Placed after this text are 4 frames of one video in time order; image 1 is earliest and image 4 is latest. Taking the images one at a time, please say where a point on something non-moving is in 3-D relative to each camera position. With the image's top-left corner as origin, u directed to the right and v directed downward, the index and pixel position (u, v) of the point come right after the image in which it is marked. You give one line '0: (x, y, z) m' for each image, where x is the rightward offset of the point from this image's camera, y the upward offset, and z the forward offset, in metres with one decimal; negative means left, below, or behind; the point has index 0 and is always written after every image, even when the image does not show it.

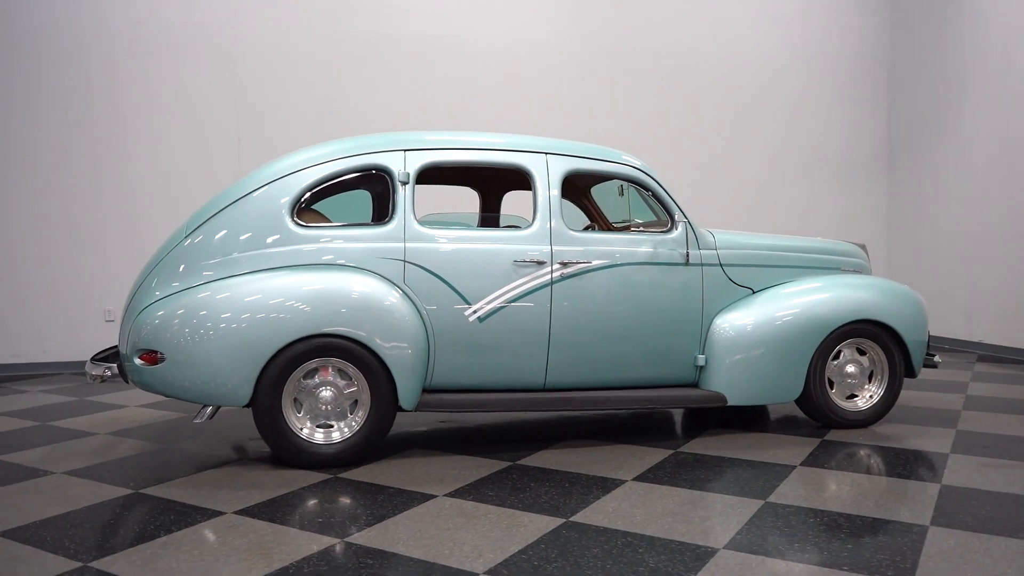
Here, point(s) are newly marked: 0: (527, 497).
0: (+0.1, -0.9, +3.3) m
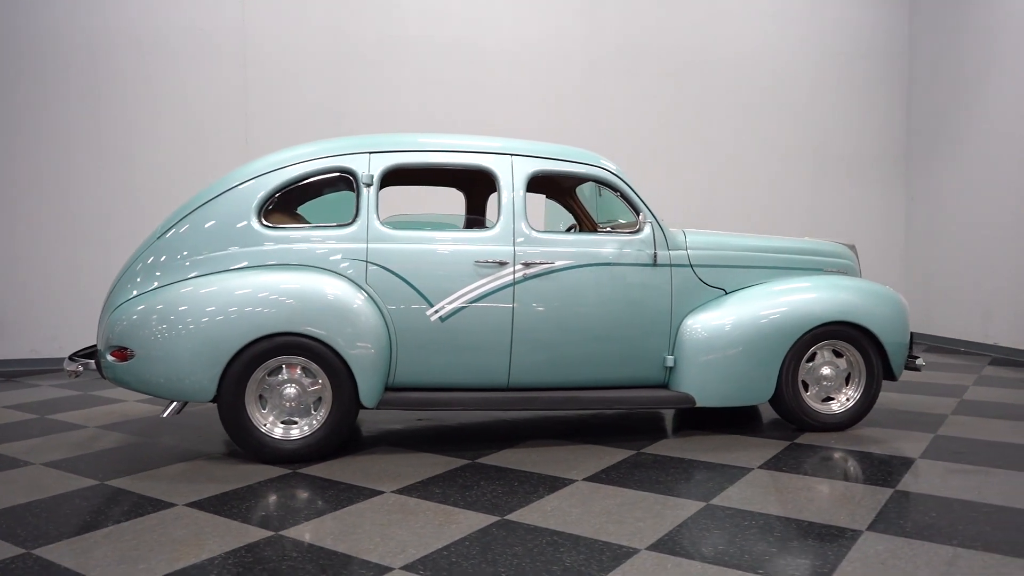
0: (-0.2, -0.9, +3.4) m
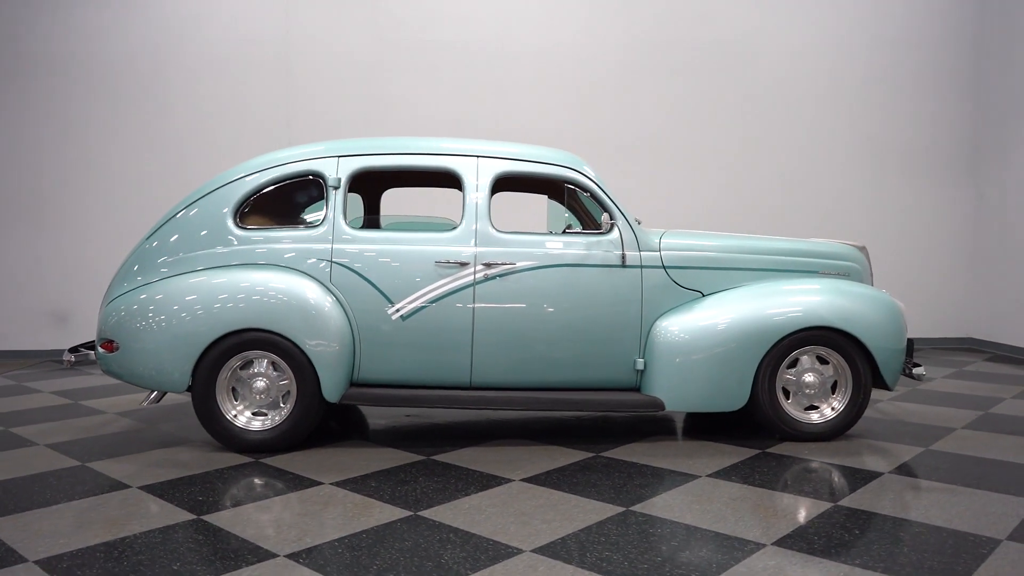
0: (-0.5, -0.9, +3.5) m
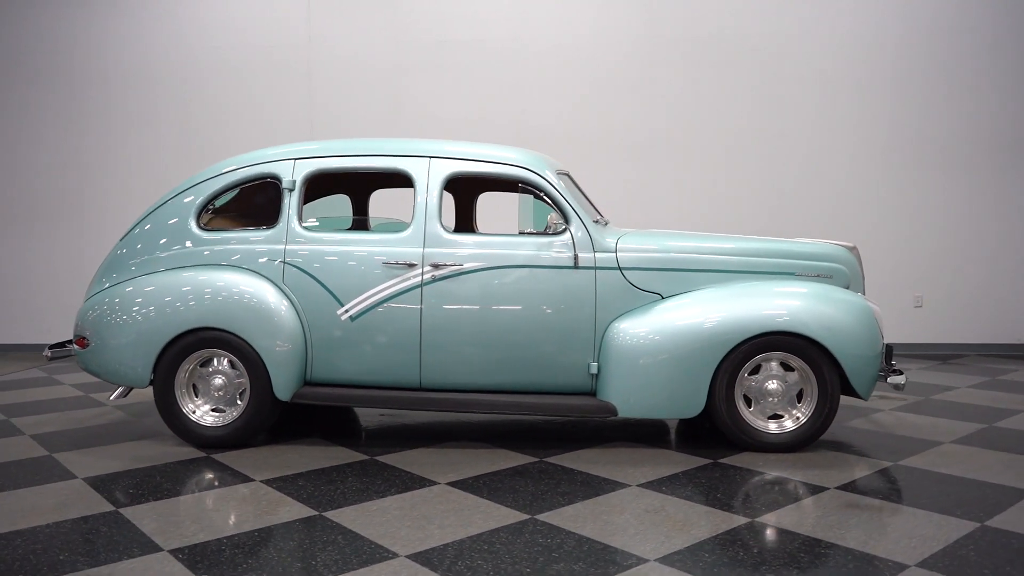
0: (-0.9, -1.0, +3.5) m
